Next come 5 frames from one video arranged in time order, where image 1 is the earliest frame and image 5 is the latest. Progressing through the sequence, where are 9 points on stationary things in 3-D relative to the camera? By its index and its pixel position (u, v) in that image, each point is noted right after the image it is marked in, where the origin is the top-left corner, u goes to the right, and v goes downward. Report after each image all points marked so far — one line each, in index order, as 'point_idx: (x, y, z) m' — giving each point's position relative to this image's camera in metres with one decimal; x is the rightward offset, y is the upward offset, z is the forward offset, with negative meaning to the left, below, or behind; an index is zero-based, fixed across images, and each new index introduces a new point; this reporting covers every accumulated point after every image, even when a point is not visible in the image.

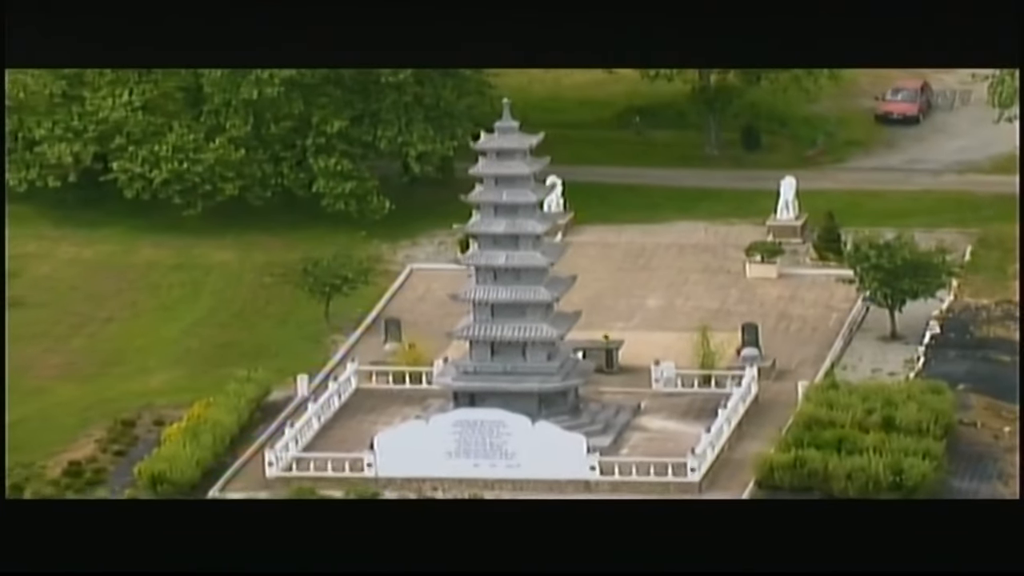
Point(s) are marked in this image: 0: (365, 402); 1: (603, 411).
0: (-0.5, -0.4, +15.3) m
1: (+0.4, -0.5, +15.5) m
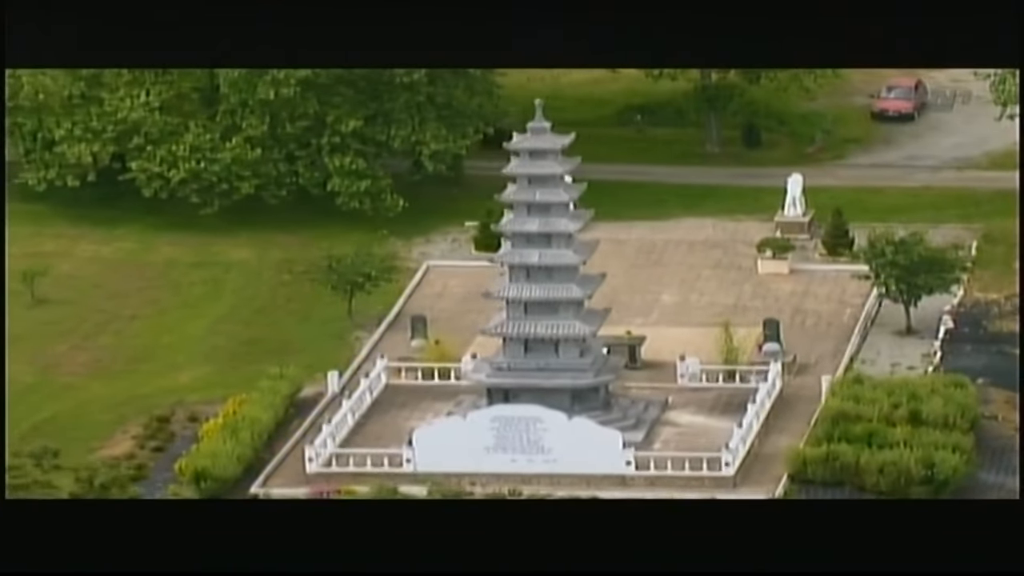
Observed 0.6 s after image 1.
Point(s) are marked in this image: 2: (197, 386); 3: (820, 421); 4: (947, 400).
0: (-0.4, -0.4, +15.6) m
1: (+0.5, -0.4, +15.7) m
2: (-1.2, -0.4, +15.3) m
3: (+1.2, -0.5, +15.6) m
4: (+1.6, -0.4, +15.6) m
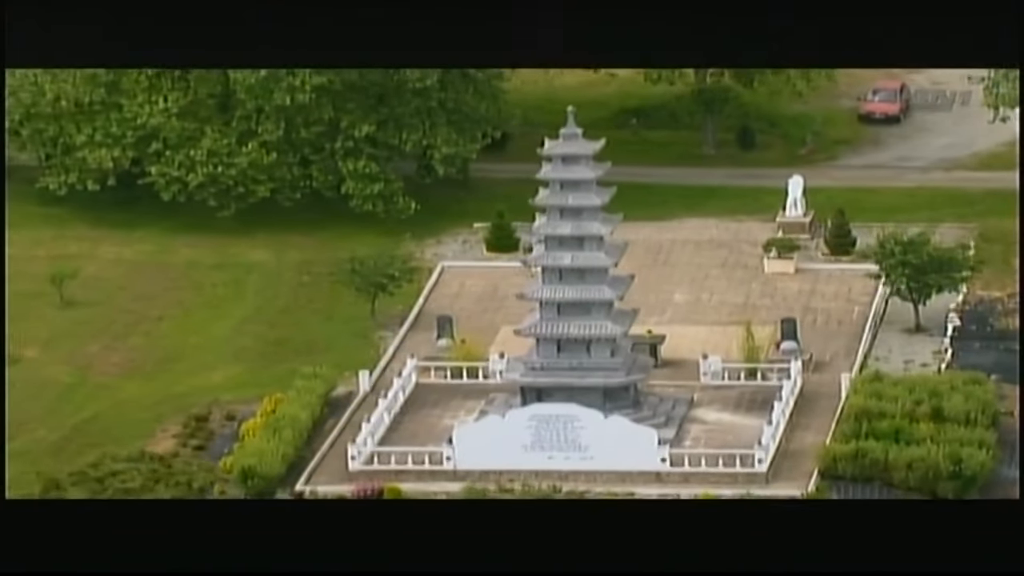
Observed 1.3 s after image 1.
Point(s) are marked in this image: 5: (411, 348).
0: (-0.3, -0.4, +15.9) m
1: (+0.6, -0.4, +16.0) m
2: (-1.1, -0.4, +15.7) m
3: (+1.3, -0.5, +15.9) m
4: (+1.8, -0.4, +15.9) m
5: (-0.4, -0.2, +16.0) m
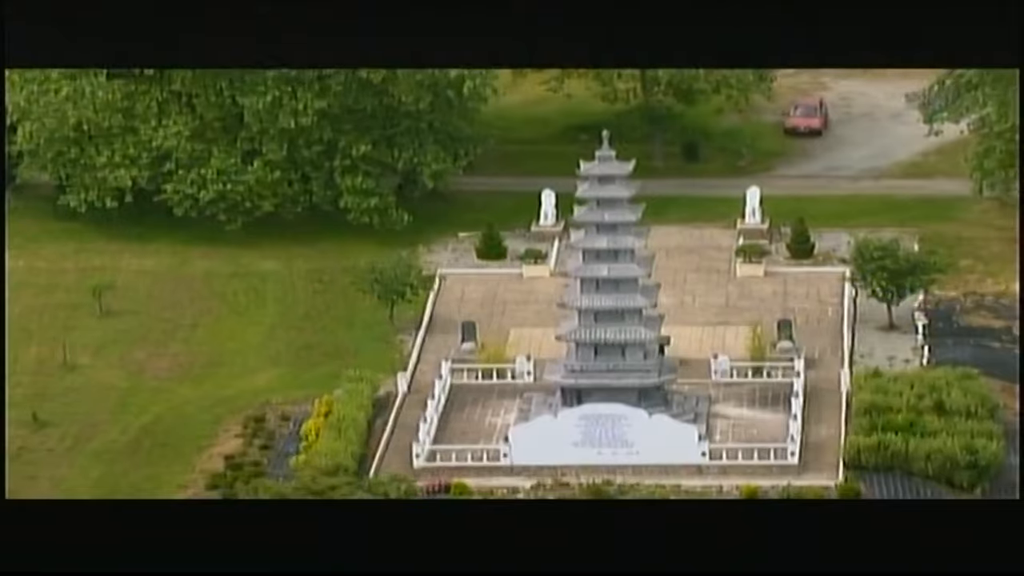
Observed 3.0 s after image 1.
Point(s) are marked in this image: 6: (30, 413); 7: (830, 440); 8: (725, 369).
0: (-0.2, -0.4, +17.1) m
1: (+0.7, -0.5, +17.1) m
2: (-1.0, -0.4, +17.0) m
3: (+1.4, -0.5, +17.0) m
4: (+1.9, -0.4, +17.0) m
5: (-0.3, -0.3, +17.2) m
6: (-2.0, -0.5, +17.0) m
7: (+1.3, -0.6, +16.9) m
8: (+0.9, -0.3, +17.2) m
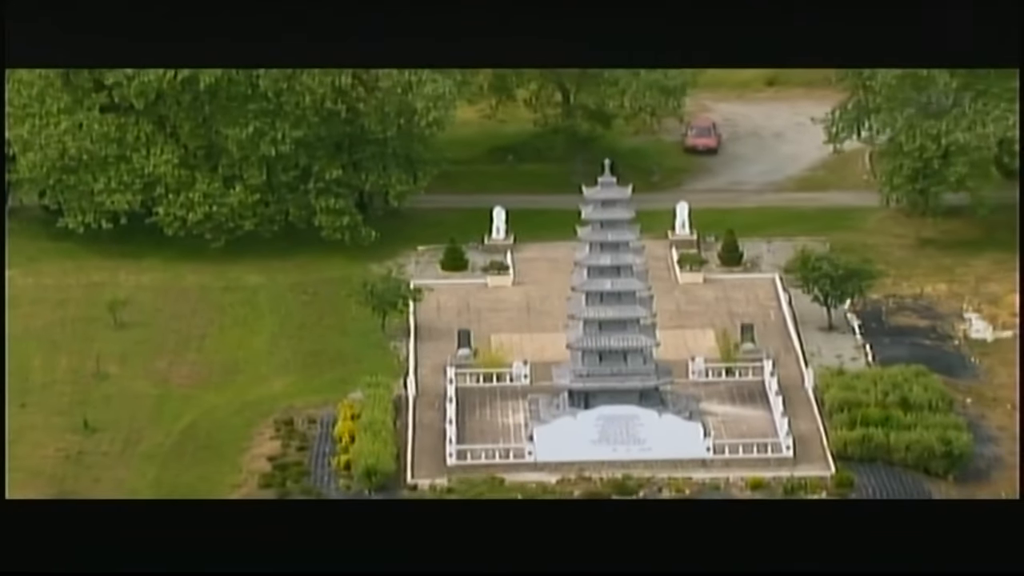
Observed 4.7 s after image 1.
0: (-0.2, -0.5, +18.7) m
1: (+0.7, -0.5, +18.7) m
2: (-1.0, -0.5, +18.6) m
3: (+1.4, -0.5, +18.5) m
4: (+1.9, -0.4, +18.4) m
5: (-0.3, -0.3, +18.8) m
6: (-2.0, -0.6, +18.7) m
7: (+1.3, -0.6, +18.4) m
8: (+0.9, -0.4, +18.7) m
